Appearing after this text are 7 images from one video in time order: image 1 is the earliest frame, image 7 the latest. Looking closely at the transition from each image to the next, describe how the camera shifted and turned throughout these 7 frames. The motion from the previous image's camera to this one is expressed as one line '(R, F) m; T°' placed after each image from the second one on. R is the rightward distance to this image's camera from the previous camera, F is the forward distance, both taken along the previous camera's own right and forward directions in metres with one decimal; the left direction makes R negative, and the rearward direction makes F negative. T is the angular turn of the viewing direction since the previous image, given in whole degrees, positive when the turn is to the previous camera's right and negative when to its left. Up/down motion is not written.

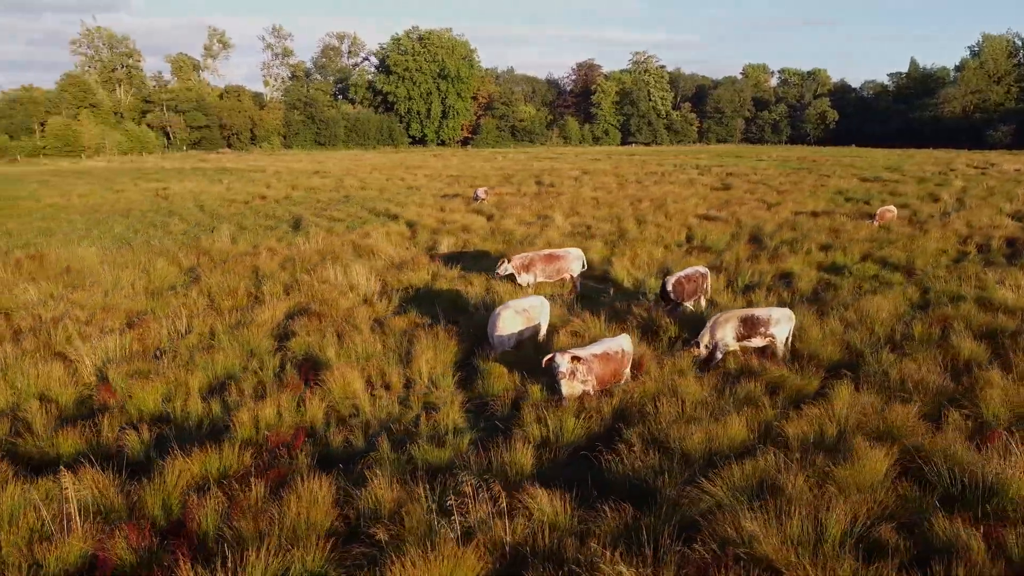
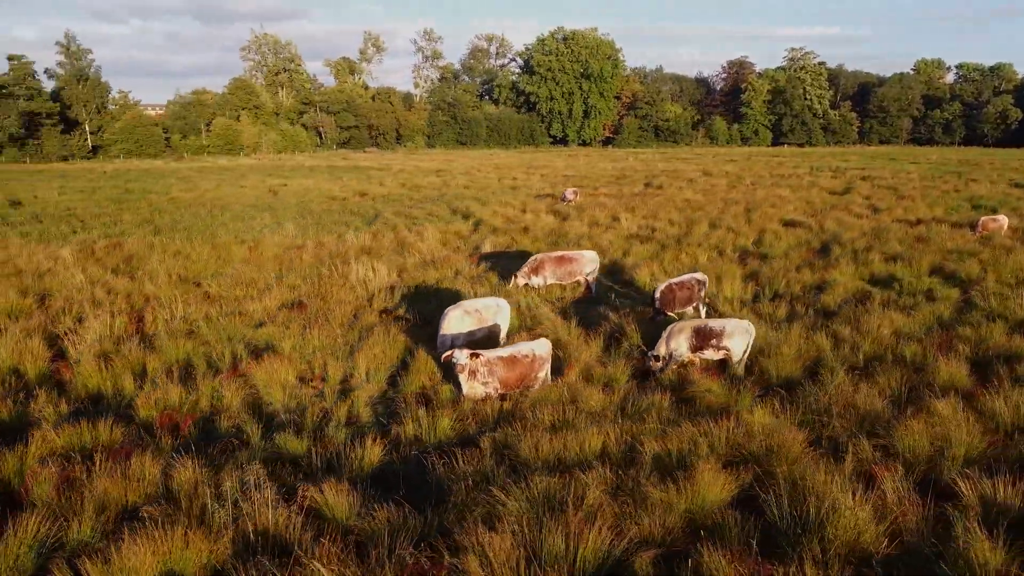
(+1.6, +0.1) m; -11°
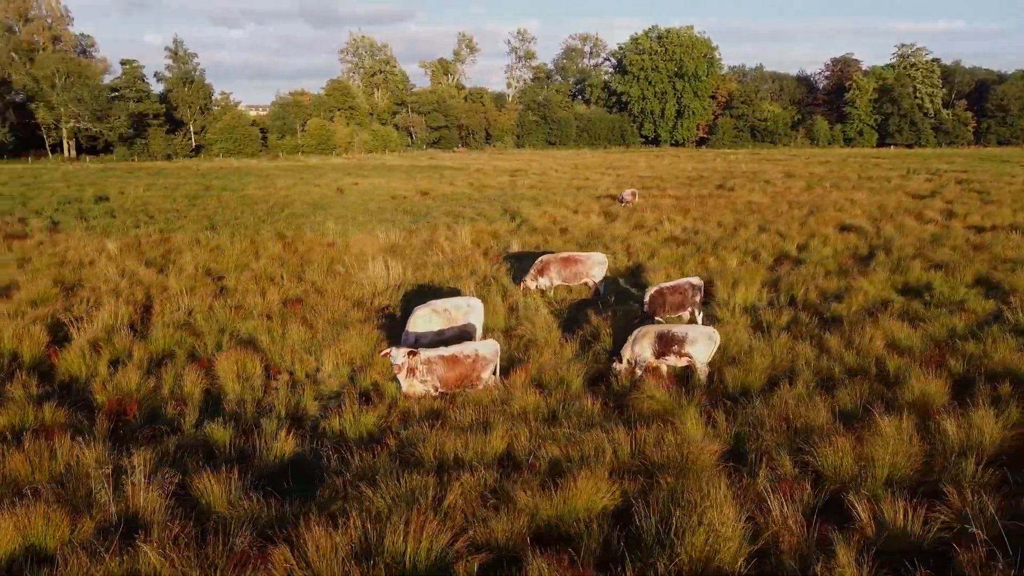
(+1.0, +0.1) m; -7°
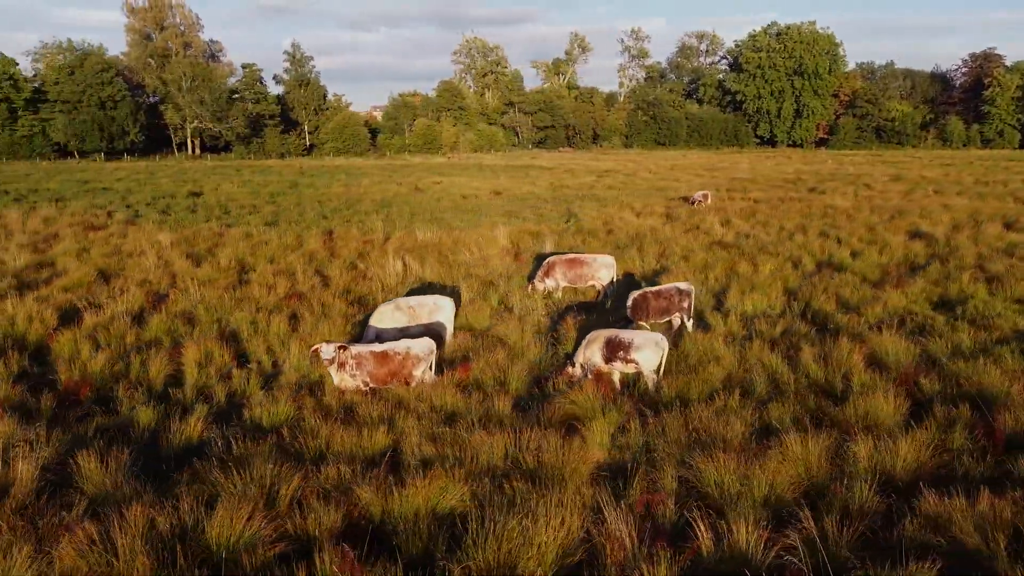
(+1.3, +0.1) m; -8°
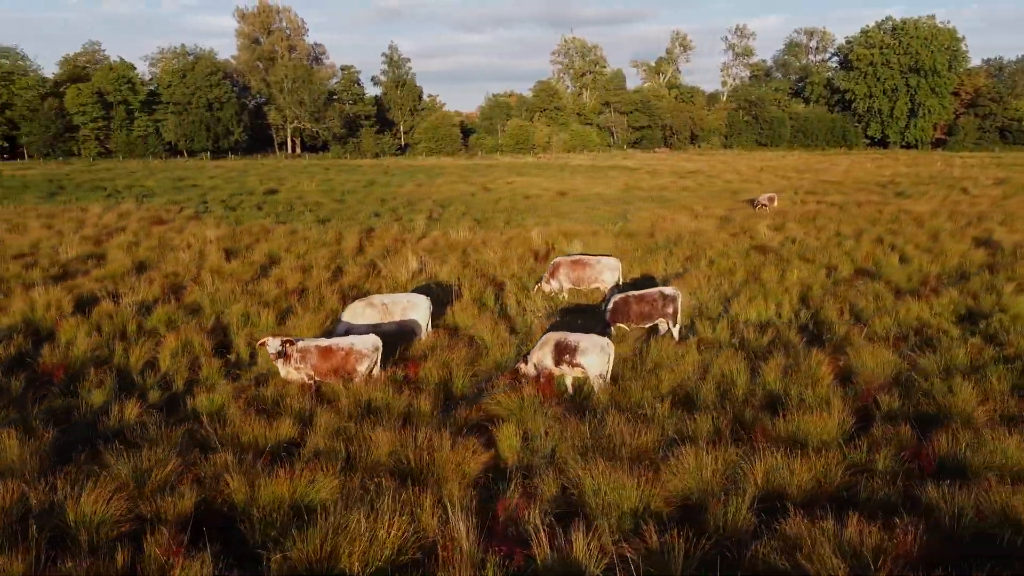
(+1.1, +0.1) m; -7°
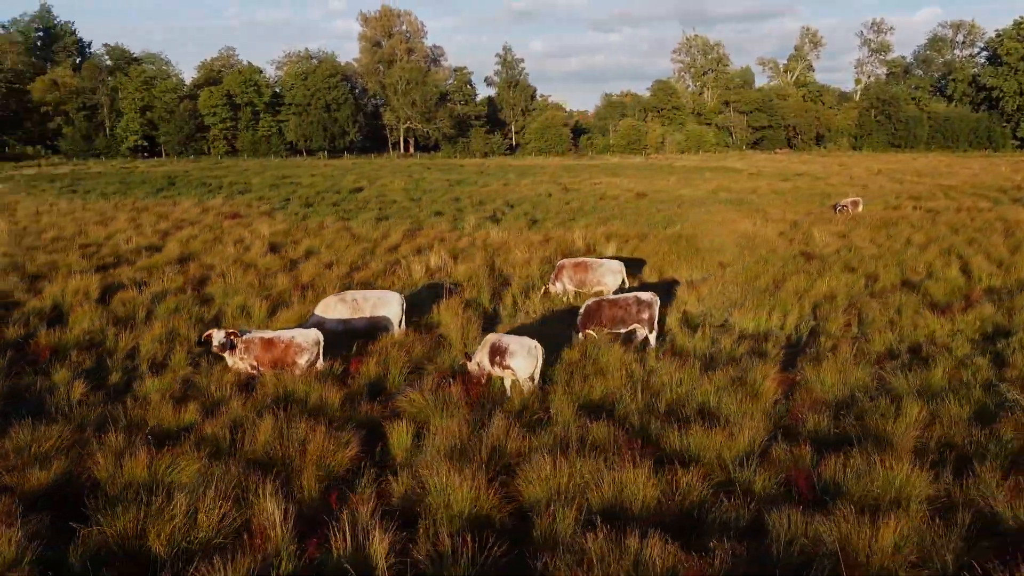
(+1.4, +0.1) m; -9°
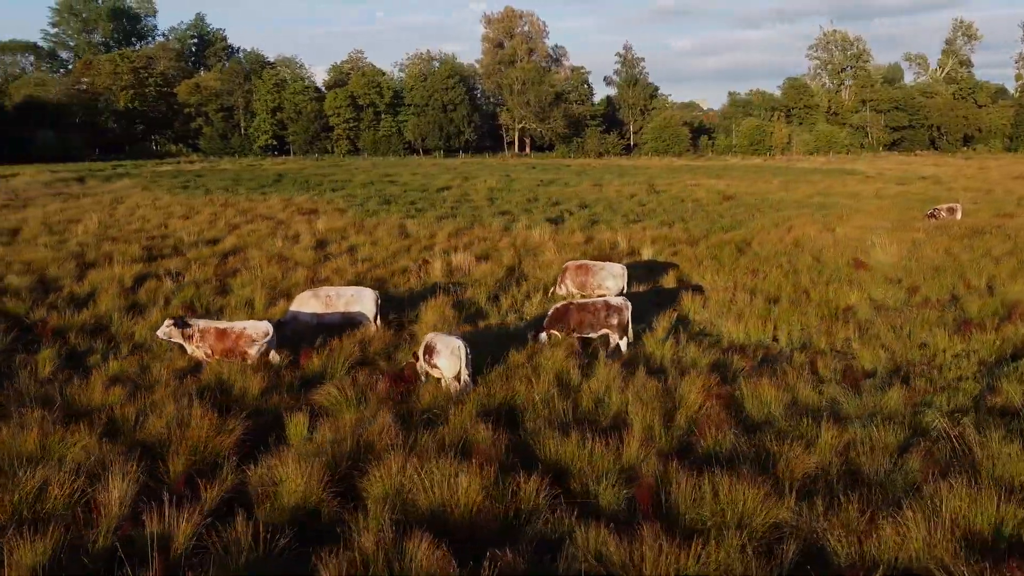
(+1.5, +0.1) m; -9°
